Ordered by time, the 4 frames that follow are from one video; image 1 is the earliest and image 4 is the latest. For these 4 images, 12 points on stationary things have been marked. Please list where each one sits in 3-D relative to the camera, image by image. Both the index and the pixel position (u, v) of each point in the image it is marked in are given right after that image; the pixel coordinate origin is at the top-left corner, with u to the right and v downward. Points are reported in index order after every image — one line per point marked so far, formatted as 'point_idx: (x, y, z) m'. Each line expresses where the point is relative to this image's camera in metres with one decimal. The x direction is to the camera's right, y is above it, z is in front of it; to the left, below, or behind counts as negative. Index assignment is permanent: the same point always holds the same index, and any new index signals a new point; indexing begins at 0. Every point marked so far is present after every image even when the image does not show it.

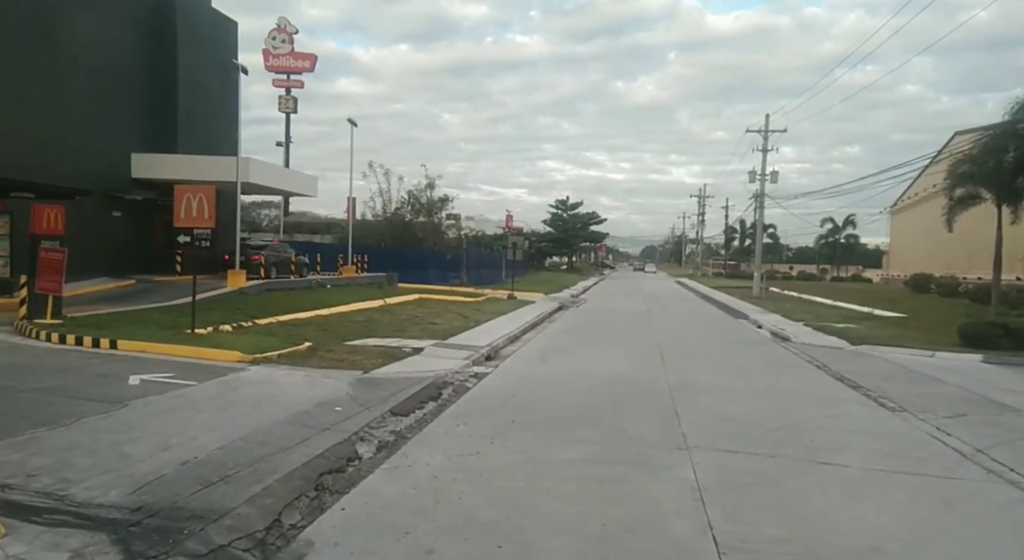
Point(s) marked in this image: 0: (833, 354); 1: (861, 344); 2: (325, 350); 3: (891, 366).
0: (+8.7, -1.9, +16.3) m
1: (+10.3, -1.7, +17.8) m
2: (-4.5, -1.7, +14.2) m
3: (+8.8, -2.0, +14.2) m
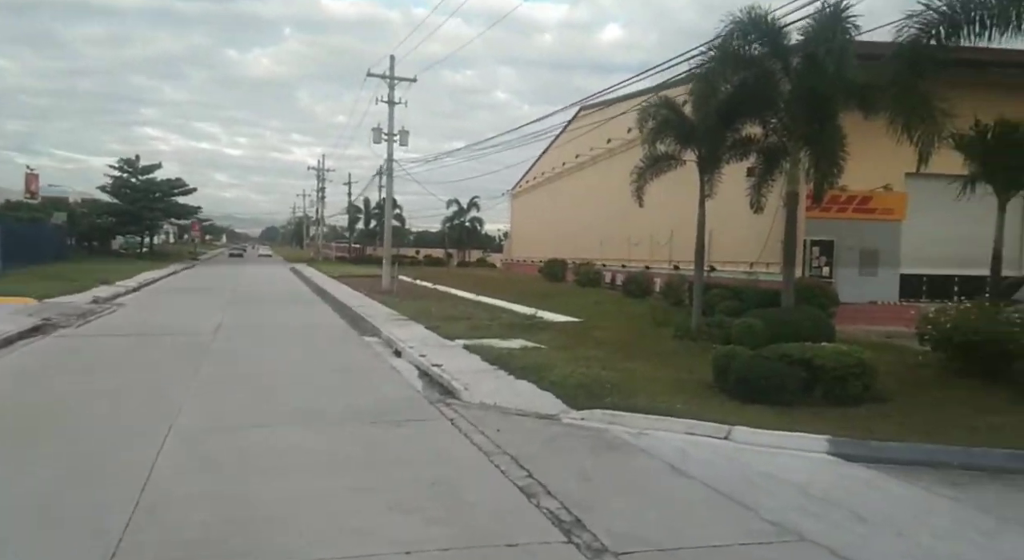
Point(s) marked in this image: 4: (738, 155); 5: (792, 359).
0: (+0.6, -2.0, +7.3) m
1: (+1.1, -1.7, +9.5) m
2: (-9.0, -2.1, -2.0) m
3: (+1.9, -2.1, +5.6) m
4: (+5.3, +3.0, +14.0) m
5: (+3.8, -1.1, +8.1) m
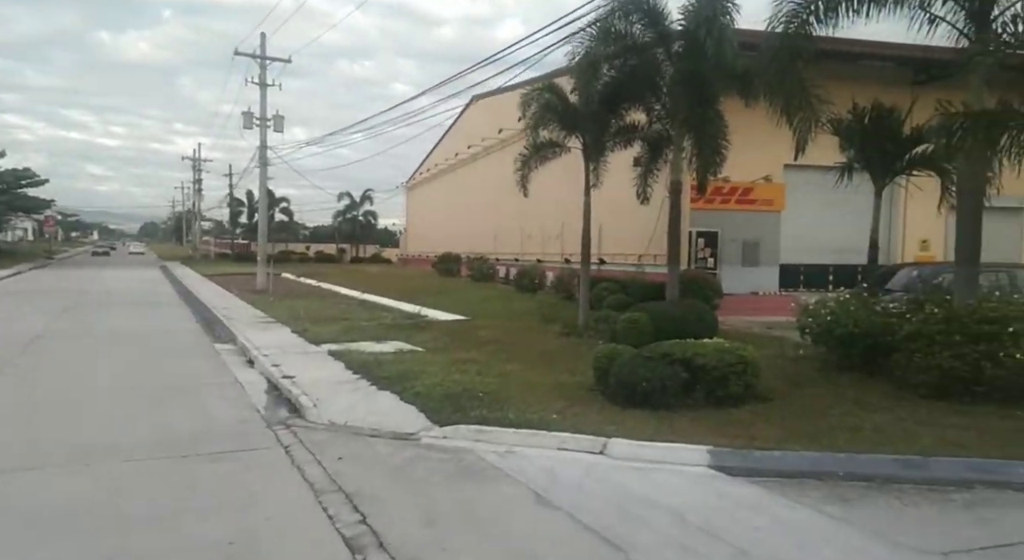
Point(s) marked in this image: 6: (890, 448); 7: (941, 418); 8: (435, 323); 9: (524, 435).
0: (-1.0, -2.0, +6.1) m
1: (-0.9, -1.7, +8.3) m
2: (-9.0, -2.3, -4.6) m
3: (+0.6, -2.0, +4.6) m
4: (+2.5, +3.1, +13.4) m
5: (+2.0, -1.0, +7.4) m
6: (+3.5, -1.6, +5.5) m
7: (+4.4, -1.4, +6.1) m
8: (-2.0, -1.1, +15.5) m
9: (+0.1, -1.8, +6.8) m
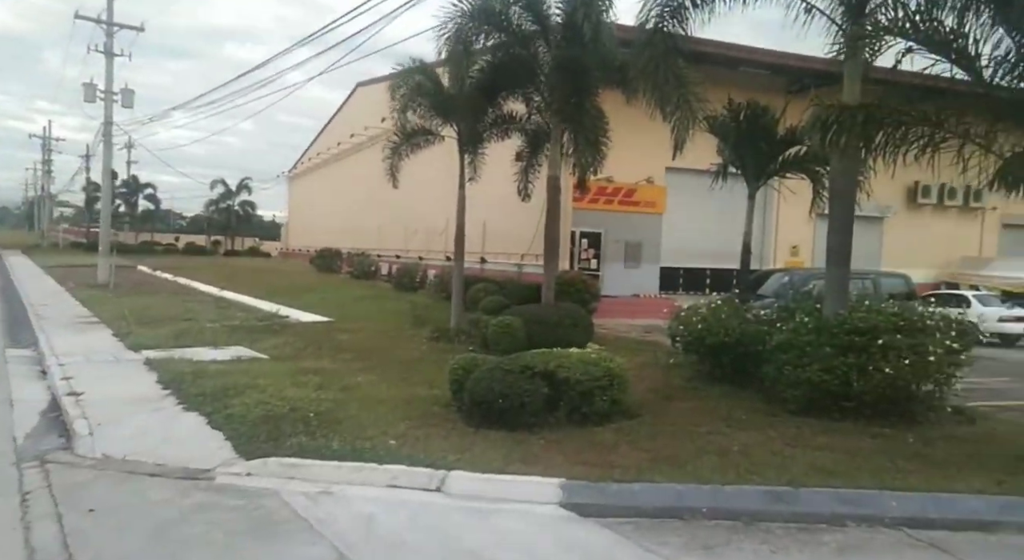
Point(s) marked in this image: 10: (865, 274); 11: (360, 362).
0: (-2.5, -1.9, +4.7) m
1: (-2.8, -1.6, +6.9) m
2: (-8.7, -2.1, -7.2) m
3: (-0.7, -2.0, +3.5) m
4: (-0.2, +3.1, +12.5) m
5: (+0.2, -1.0, +6.4) m
6: (+2.0, -1.6, +4.9) m
7: (+2.8, -1.5, +5.6) m
8: (-5.1, -1.1, +13.8) m
9: (-1.5, -1.8, +5.6) m
10: (+7.5, +0.1, +12.7) m
11: (-2.6, -1.4, +10.1) m
